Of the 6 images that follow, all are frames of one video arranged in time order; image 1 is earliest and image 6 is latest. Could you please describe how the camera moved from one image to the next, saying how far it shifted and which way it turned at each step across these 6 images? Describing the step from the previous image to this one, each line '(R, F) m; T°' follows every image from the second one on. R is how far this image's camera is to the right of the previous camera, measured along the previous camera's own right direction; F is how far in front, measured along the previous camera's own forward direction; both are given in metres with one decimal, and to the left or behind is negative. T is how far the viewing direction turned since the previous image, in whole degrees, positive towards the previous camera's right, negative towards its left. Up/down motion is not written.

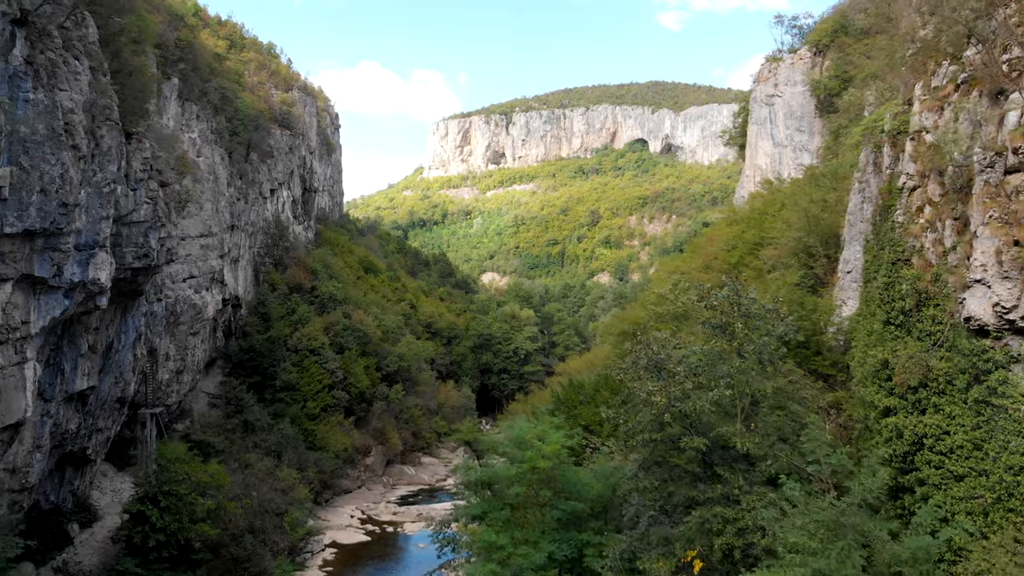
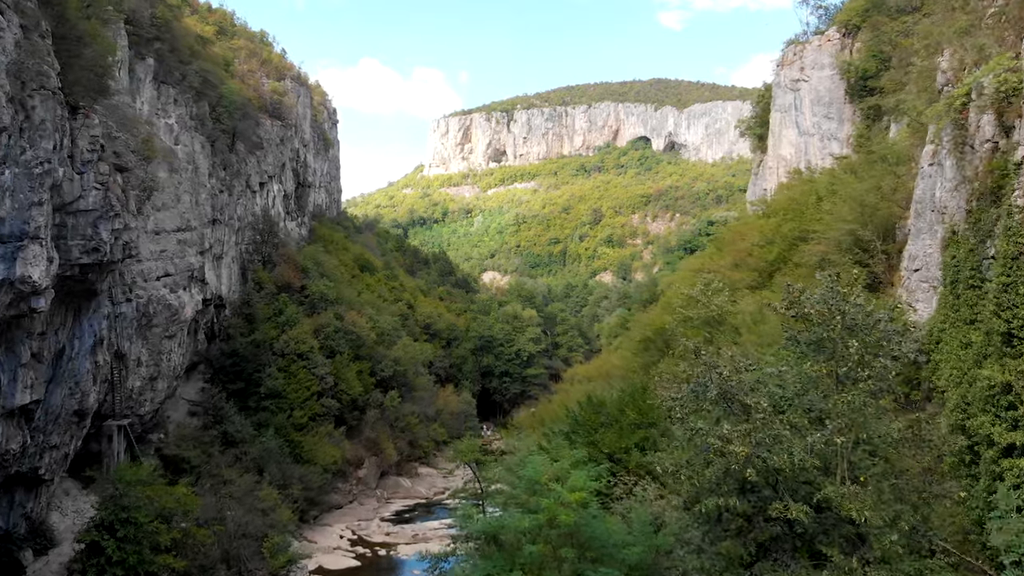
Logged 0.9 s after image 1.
(-0.1, +2.1) m; 0°
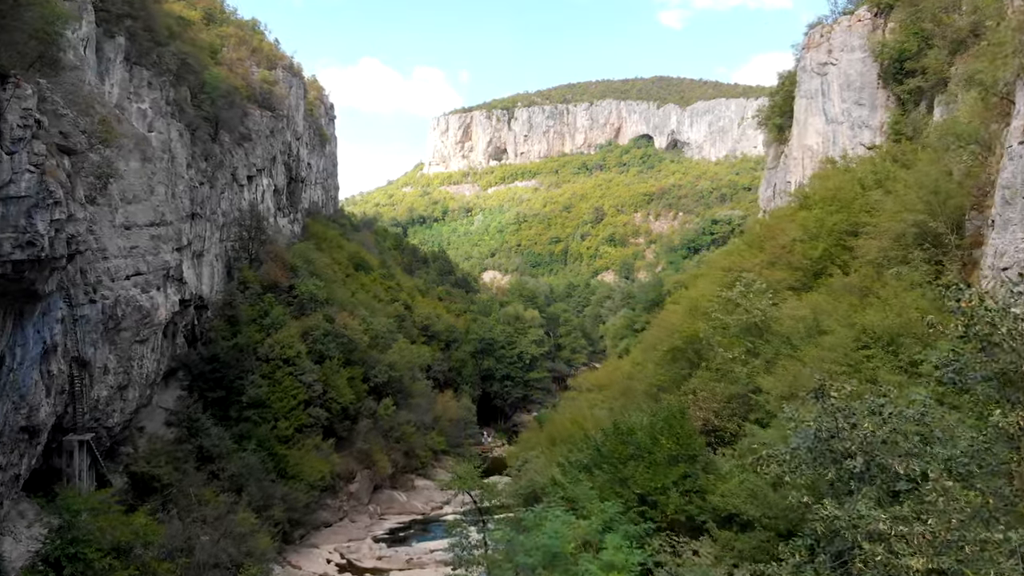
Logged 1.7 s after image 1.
(-0.1, +2.0) m; 0°
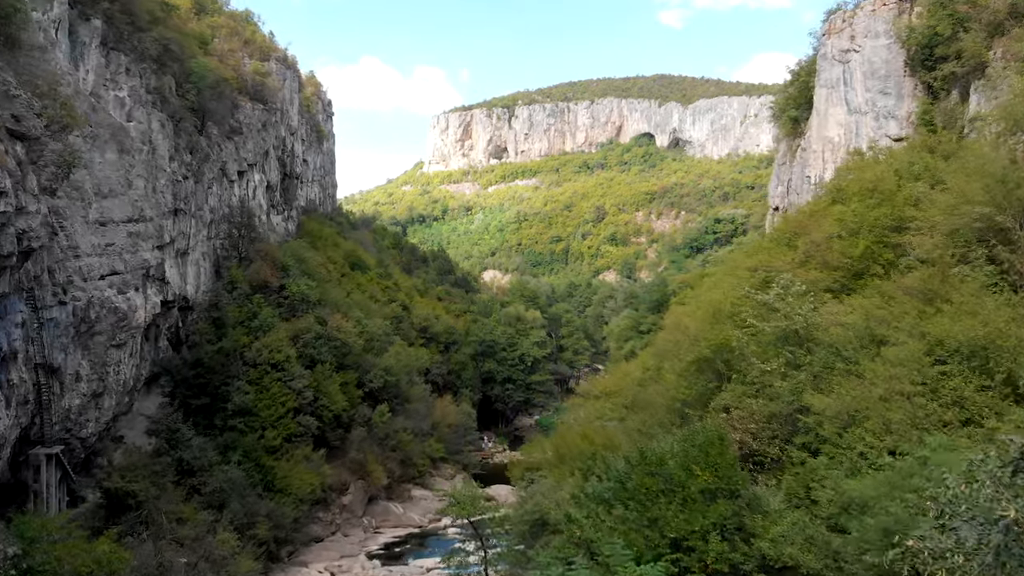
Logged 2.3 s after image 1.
(-0.1, +1.4) m; 0°
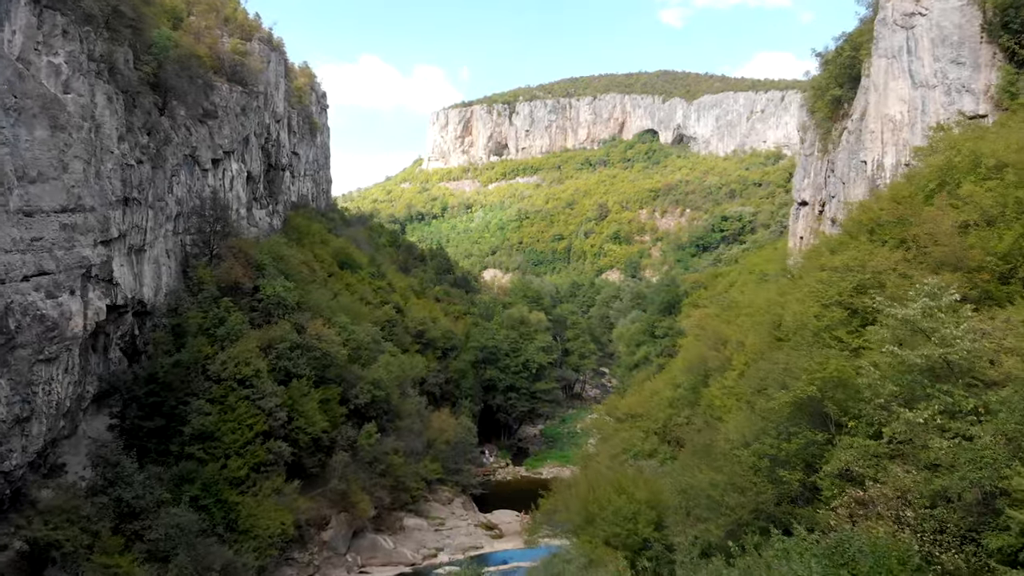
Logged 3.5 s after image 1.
(-0.2, +3.3) m; 0°
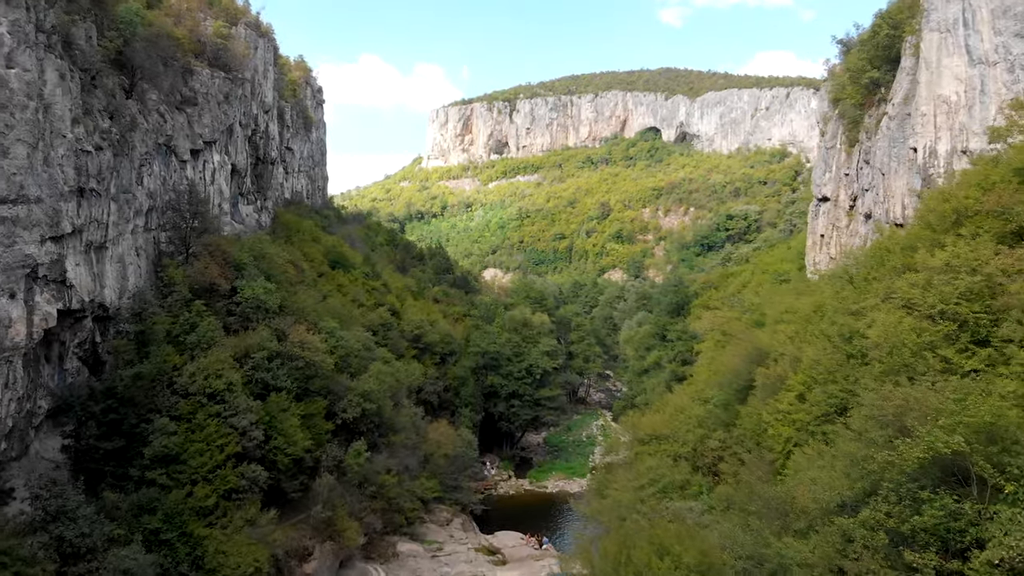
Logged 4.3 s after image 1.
(-0.2, +2.2) m; 0°
